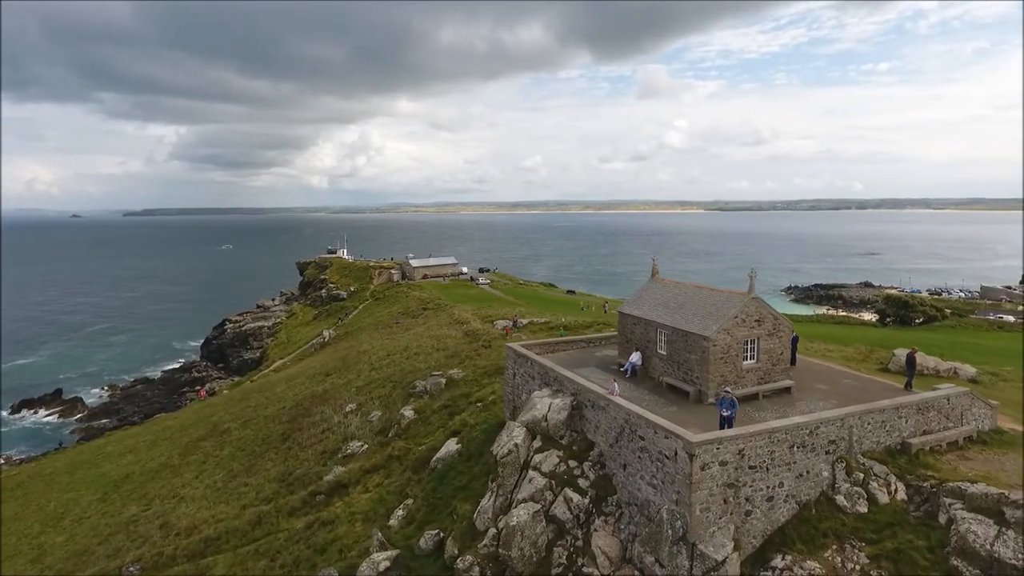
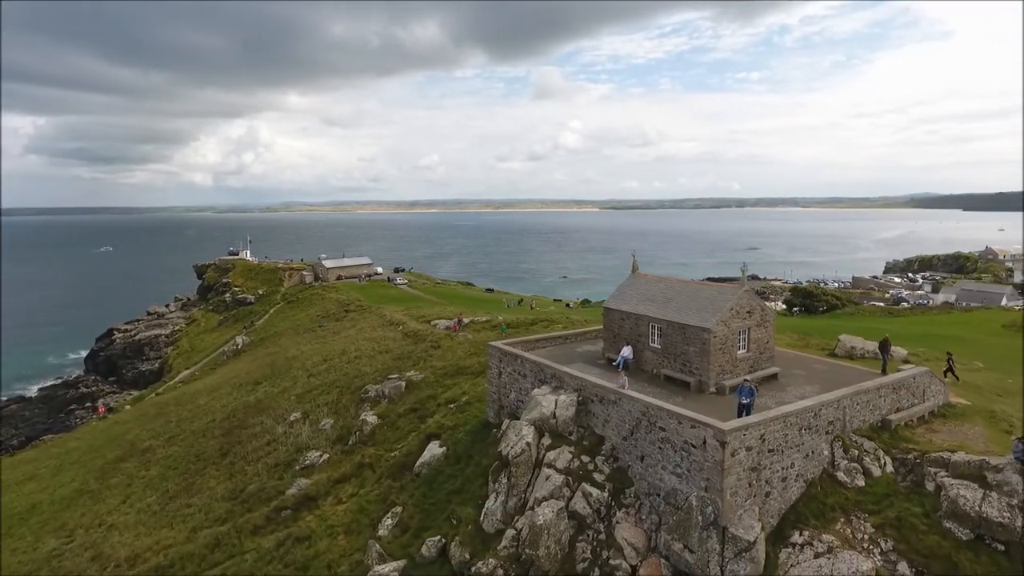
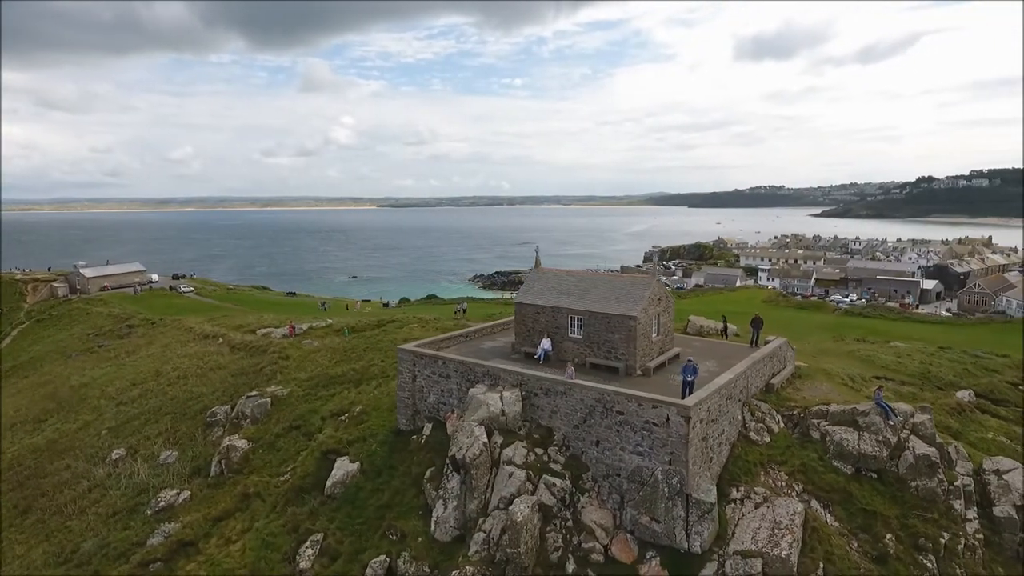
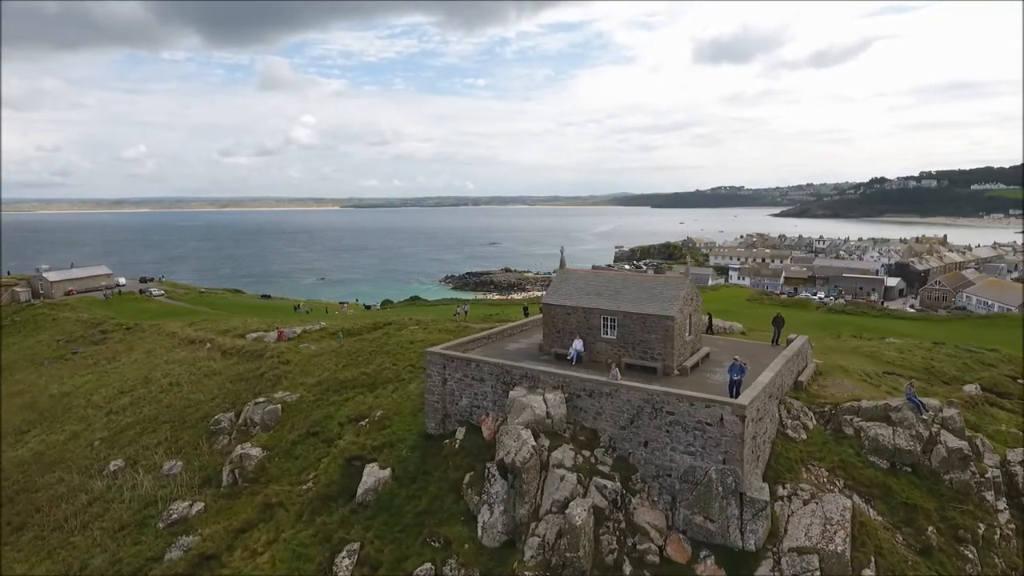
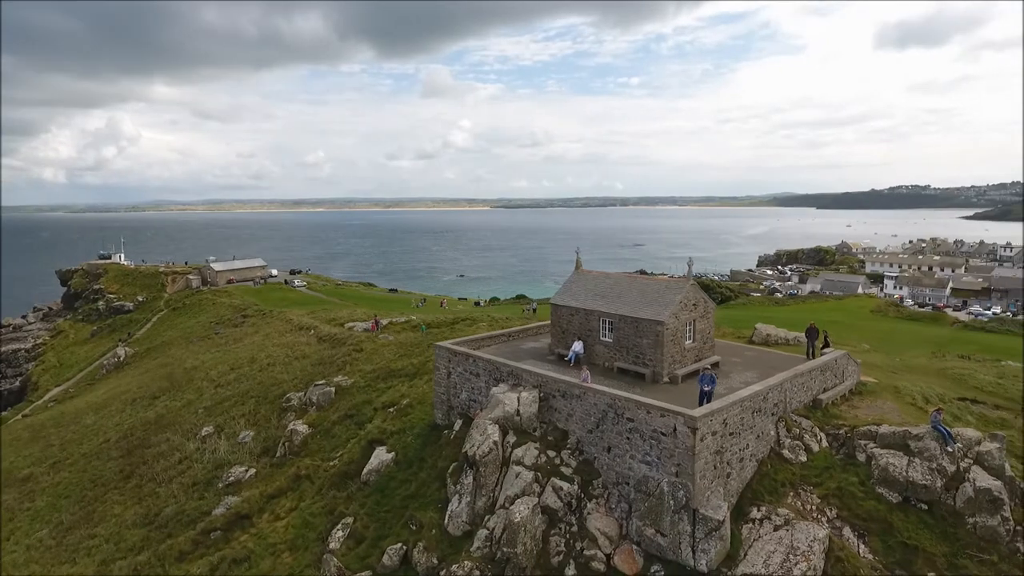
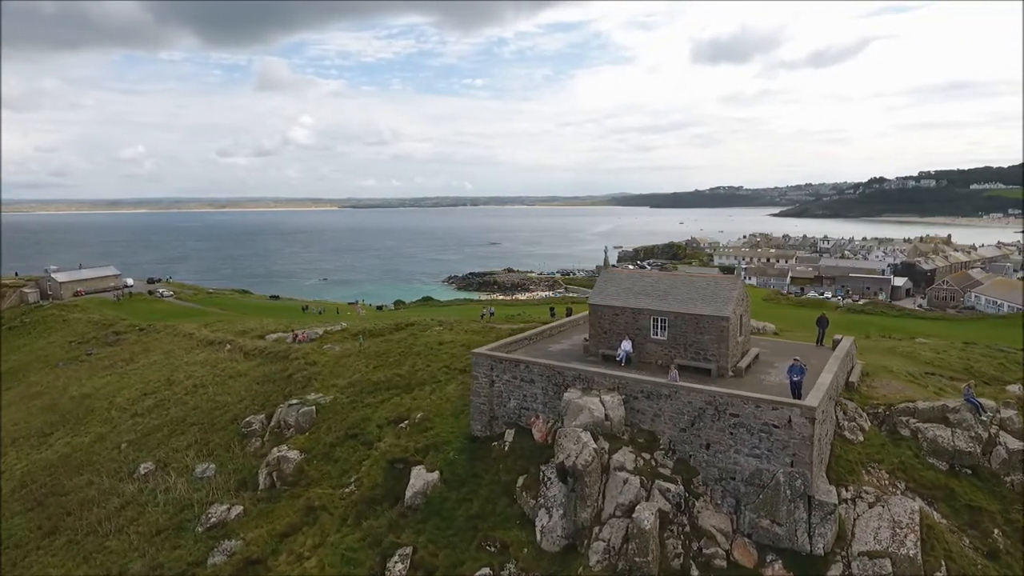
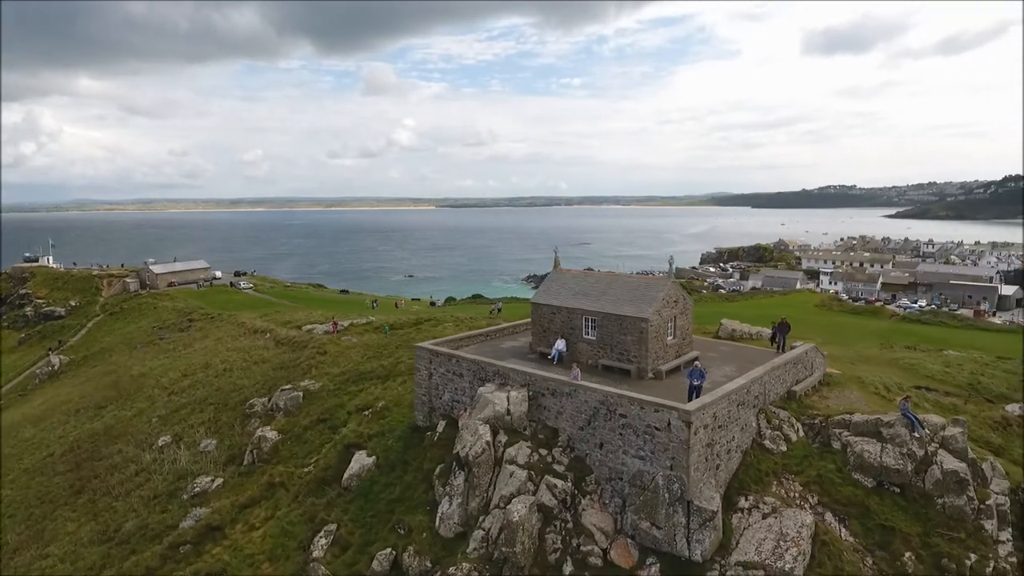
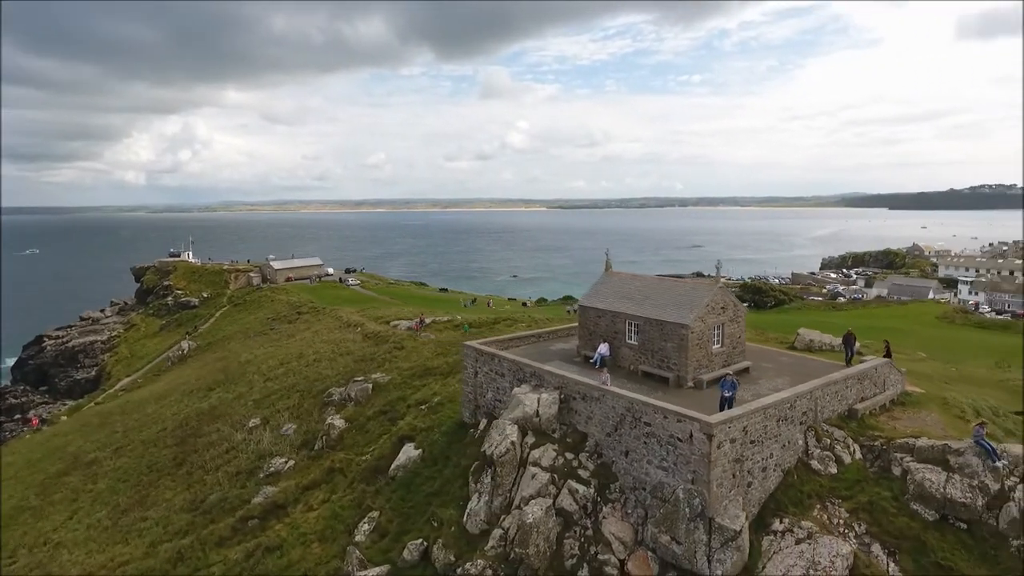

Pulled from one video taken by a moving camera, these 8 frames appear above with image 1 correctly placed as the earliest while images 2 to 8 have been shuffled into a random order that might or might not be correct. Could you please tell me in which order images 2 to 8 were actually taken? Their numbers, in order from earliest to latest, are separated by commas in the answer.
2, 8, 5, 7, 3, 4, 6
